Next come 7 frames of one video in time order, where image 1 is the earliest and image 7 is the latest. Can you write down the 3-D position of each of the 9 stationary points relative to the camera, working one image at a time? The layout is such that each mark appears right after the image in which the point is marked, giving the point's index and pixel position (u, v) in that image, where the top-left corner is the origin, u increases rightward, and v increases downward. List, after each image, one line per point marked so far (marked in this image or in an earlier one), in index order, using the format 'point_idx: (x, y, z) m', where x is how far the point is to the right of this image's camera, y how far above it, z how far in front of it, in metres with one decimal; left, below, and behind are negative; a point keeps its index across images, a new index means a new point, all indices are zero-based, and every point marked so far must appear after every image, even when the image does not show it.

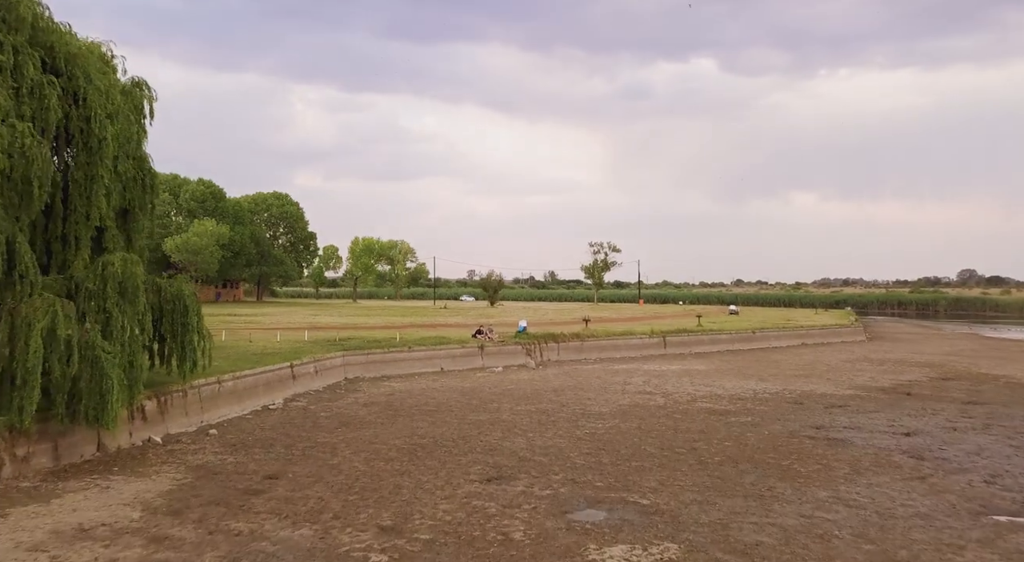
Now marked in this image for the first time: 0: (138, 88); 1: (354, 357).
0: (-6.3, +3.2, +11.4) m
1: (-4.5, -2.3, +19.4) m
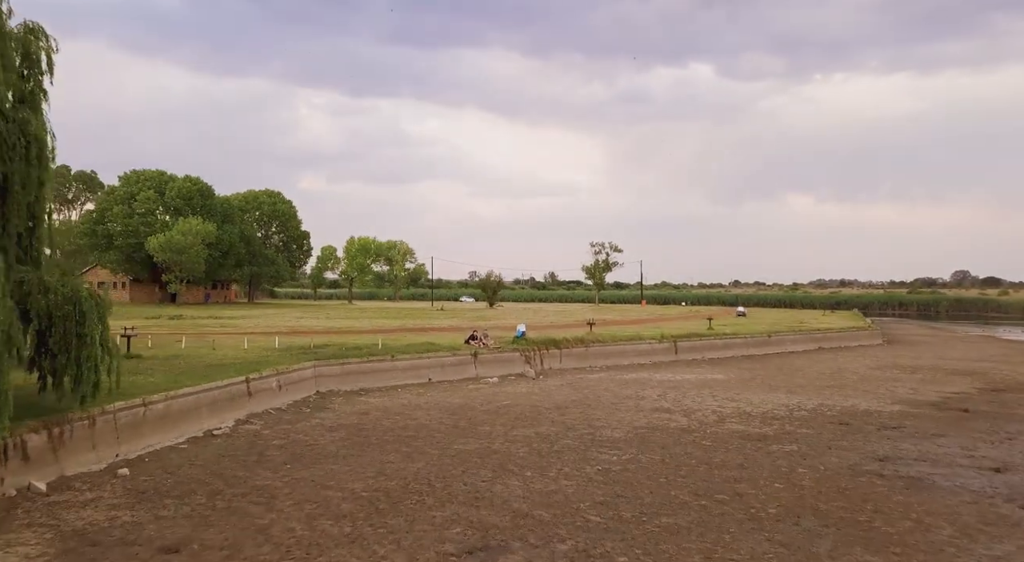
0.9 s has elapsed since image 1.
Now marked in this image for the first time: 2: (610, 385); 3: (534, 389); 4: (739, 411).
0: (-6.4, +3.3, +9.0) m
1: (-4.6, -2.2, +17.0) m
2: (+2.8, -3.0, +19.5) m
3: (+0.5, -2.9, +18.2) m
4: (+5.0, -2.9, +15.1) m
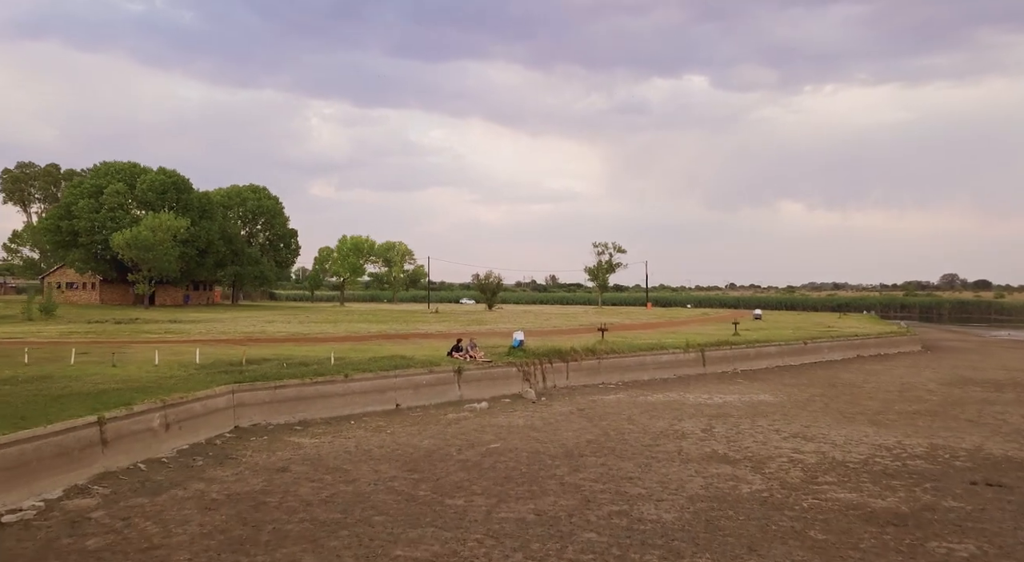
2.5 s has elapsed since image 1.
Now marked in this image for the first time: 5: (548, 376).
0: (-6.5, +3.4, +4.5) m
1: (-4.7, -2.1, +12.5) m
2: (+2.6, -2.9, +14.9) m
3: (+0.4, -2.8, +13.6) m
4: (+4.9, -2.8, +10.5) m
5: (+1.0, -2.6, +18.5) m
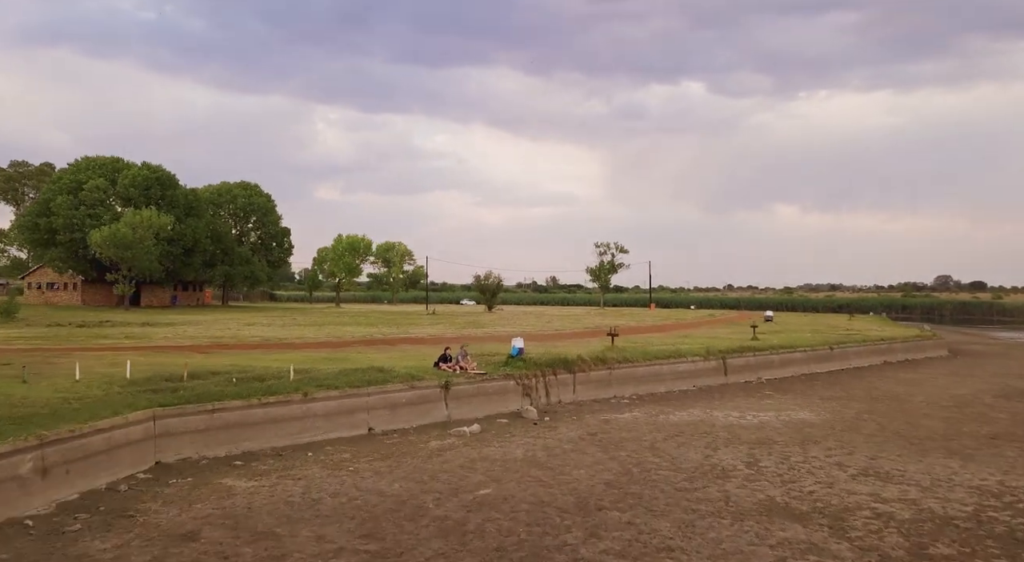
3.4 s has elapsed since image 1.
0: (-6.6, +3.5, +1.9) m
1: (-4.8, -2.1, +9.9) m
2: (+2.6, -2.8, +12.3) m
3: (+0.3, -2.7, +11.0) m
4: (+4.8, -2.7, +7.9) m
5: (+0.9, -2.5, +15.9) m
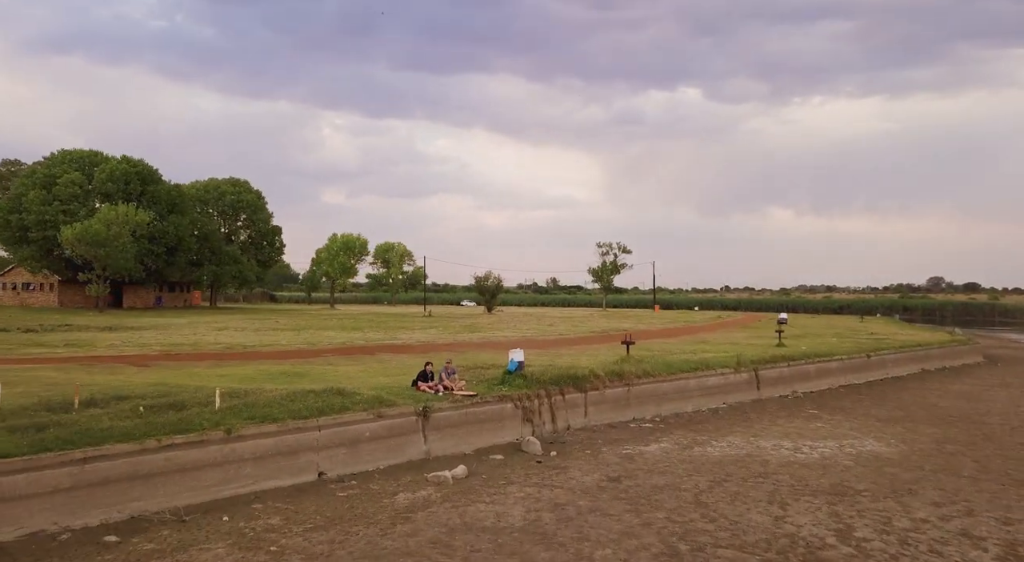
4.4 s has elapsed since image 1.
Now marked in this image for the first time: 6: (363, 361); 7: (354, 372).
0: (-6.6, +3.5, -1.1) m
1: (-4.9, -2.0, +6.9) m
2: (+2.5, -2.8, +9.3) m
3: (+0.3, -2.7, +8.0) m
4: (+4.8, -2.7, +4.9) m
5: (+0.9, -2.5, +12.9) m
6: (-3.7, -2.0, +17.2) m
7: (-3.3, -1.9, +14.6) m
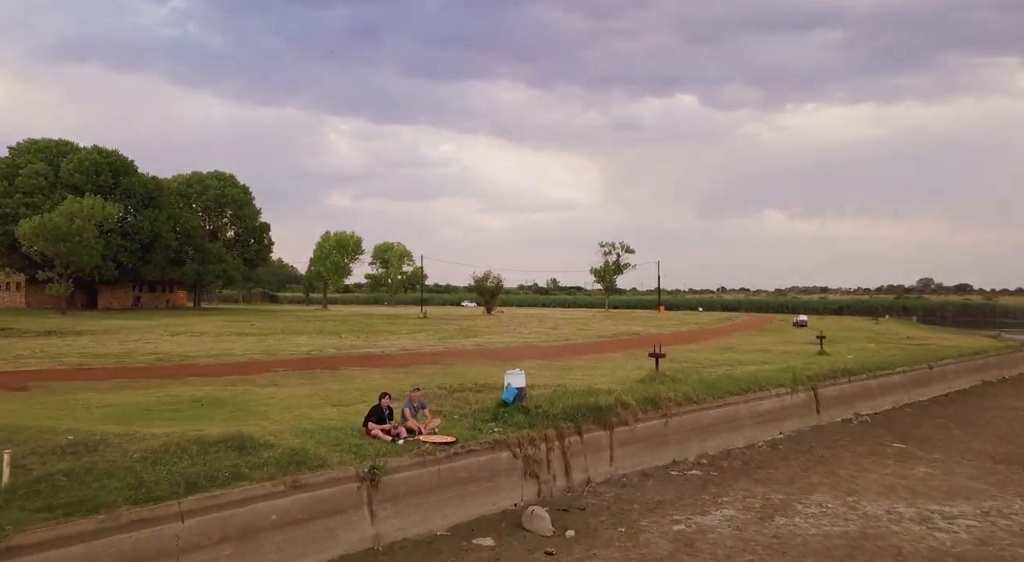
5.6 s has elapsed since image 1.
0: (-6.7, +3.6, -4.9) m
1: (-4.9, -1.9, +3.1) m
2: (+2.5, -2.7, +5.5) m
3: (+0.2, -2.6, +4.2) m
4: (+4.7, -2.6, +1.1) m
5: (+0.9, -2.4, +9.1) m
6: (-3.8, -1.9, +13.4) m
7: (-3.4, -1.8, +10.8) m
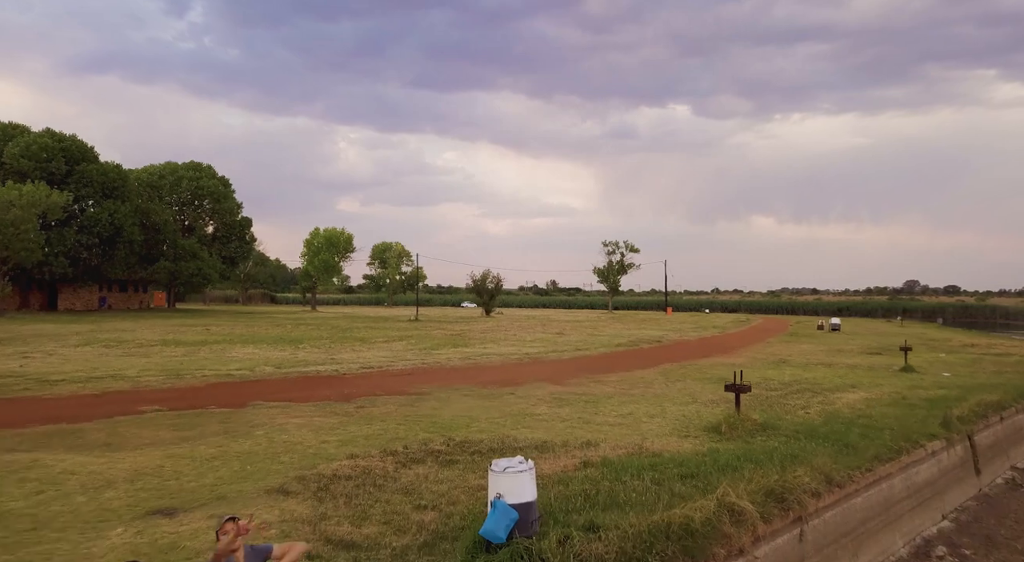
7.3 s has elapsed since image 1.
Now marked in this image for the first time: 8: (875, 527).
0: (-6.8, +3.8, -10.2) m
1: (-4.9, -1.8, -2.2) m
2: (+2.5, -2.5, +0.2) m
3: (+0.2, -2.4, -1.1) m
4: (+4.7, -2.4, -4.2) m
5: (+0.8, -2.3, +3.8) m
6: (-3.8, -1.8, +8.1) m
7: (-3.4, -1.7, +5.6) m
8: (+3.8, -2.4, +6.7) m
